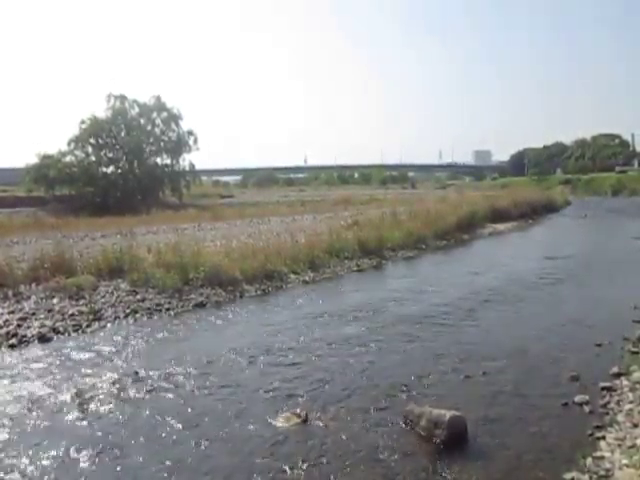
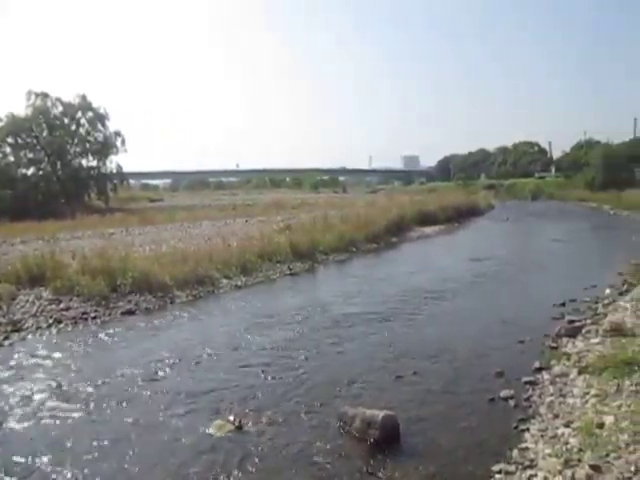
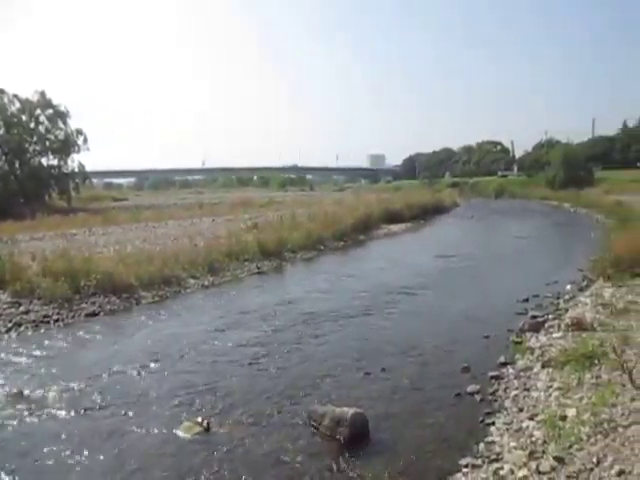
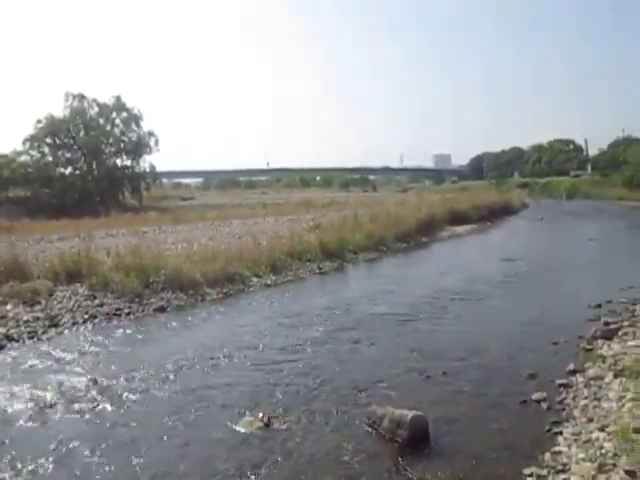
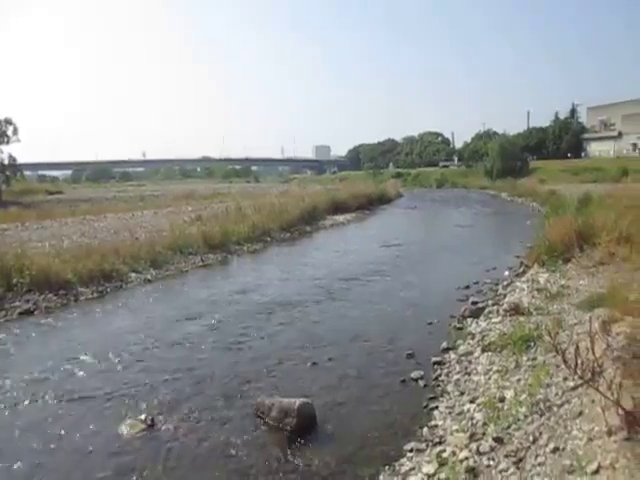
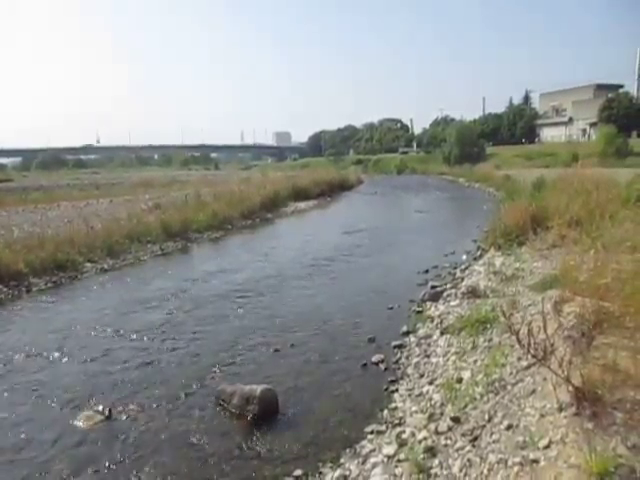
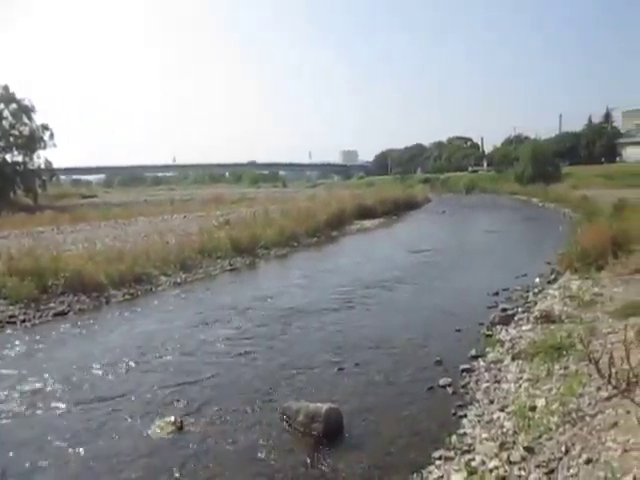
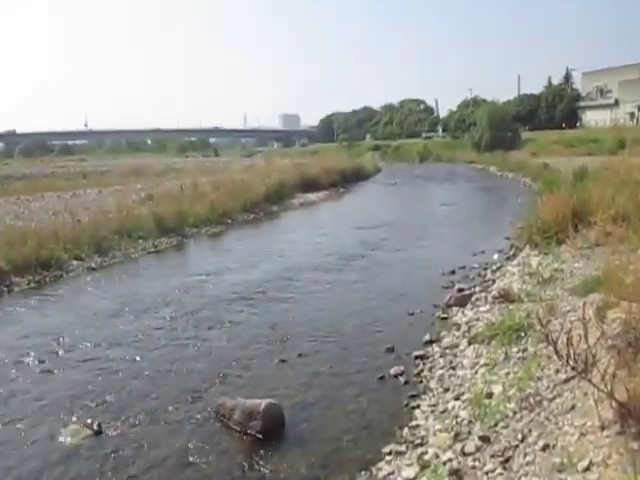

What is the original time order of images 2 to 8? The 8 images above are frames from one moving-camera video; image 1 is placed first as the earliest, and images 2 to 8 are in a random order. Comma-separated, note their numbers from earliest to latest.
4, 2, 3, 7, 5, 6, 8
